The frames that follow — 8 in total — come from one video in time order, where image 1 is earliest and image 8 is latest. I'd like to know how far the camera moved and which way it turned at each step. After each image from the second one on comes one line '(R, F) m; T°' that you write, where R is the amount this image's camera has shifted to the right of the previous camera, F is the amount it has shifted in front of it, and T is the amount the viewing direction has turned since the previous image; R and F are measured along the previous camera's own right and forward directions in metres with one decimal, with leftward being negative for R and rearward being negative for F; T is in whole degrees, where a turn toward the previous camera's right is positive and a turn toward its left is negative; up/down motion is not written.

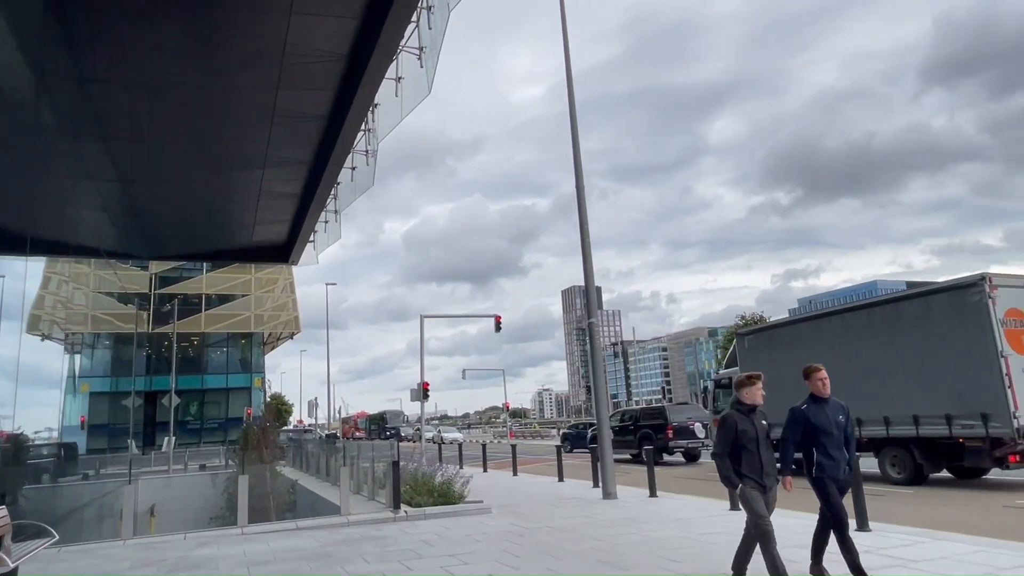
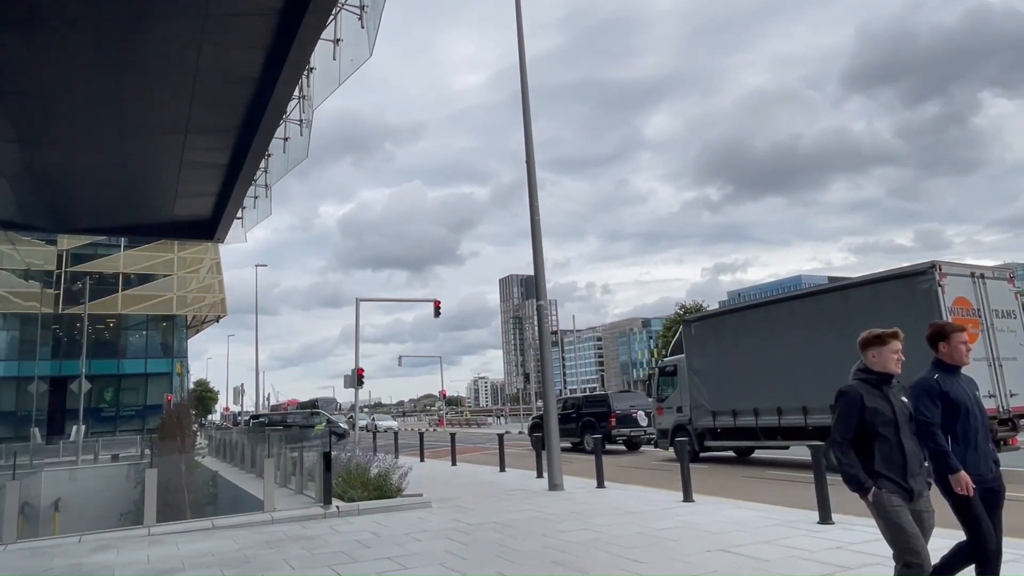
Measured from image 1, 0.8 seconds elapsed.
(-0.1, +0.8) m; +5°
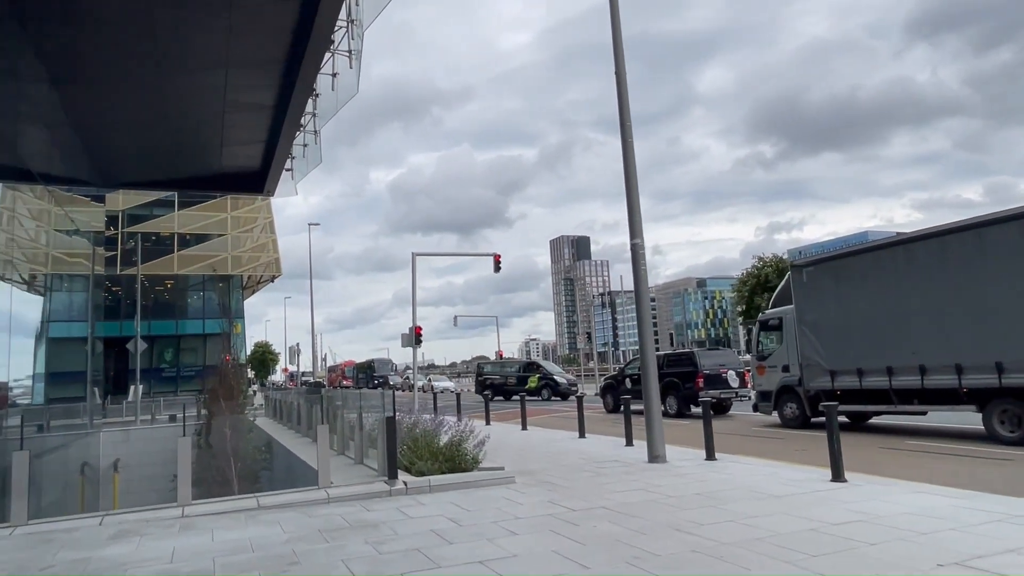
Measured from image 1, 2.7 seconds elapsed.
(-0.6, +1.9) m; -4°
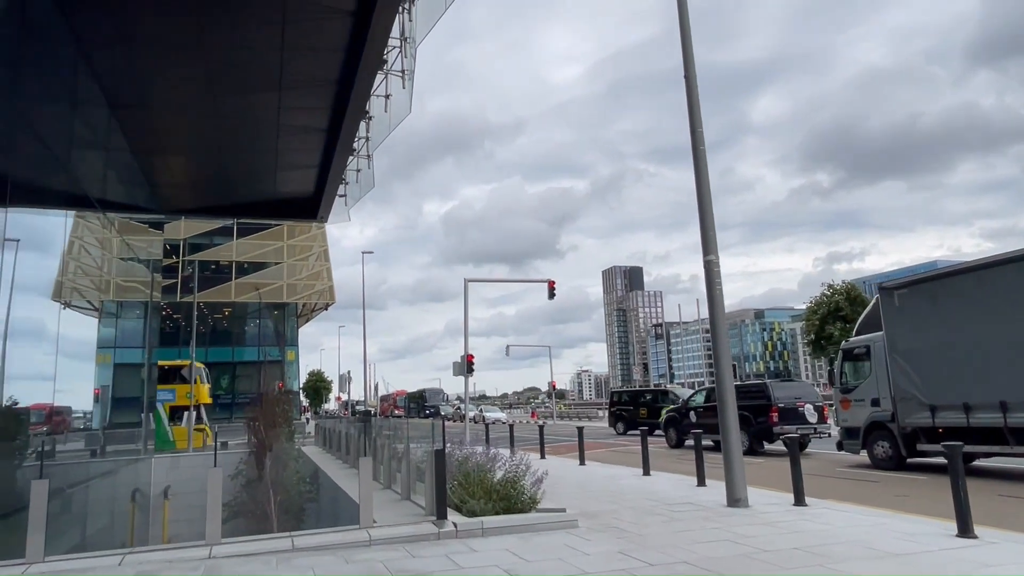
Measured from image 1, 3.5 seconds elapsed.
(-0.1, +0.8) m; -4°
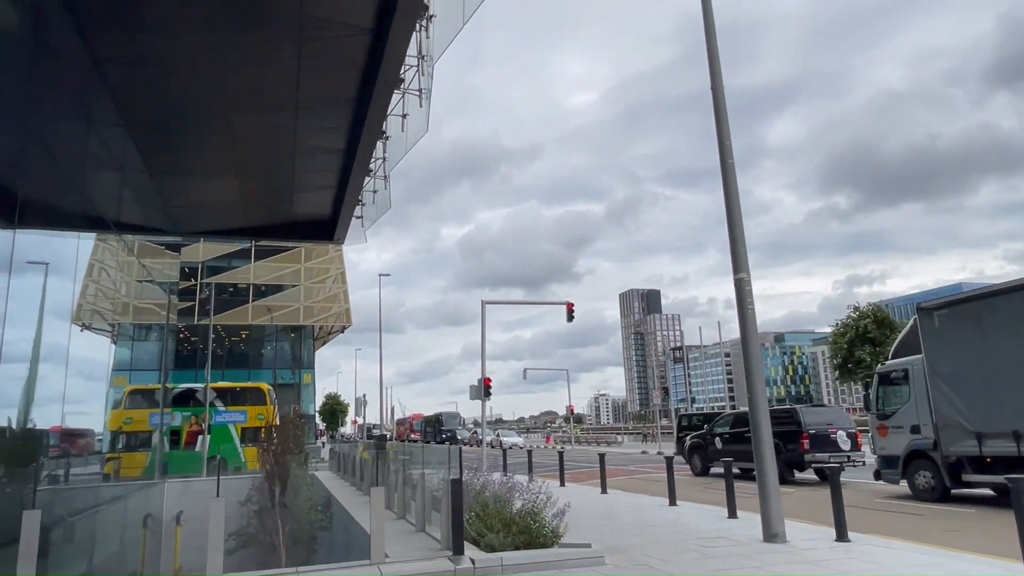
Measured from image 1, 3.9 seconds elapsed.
(0.0, +0.4) m; -1°
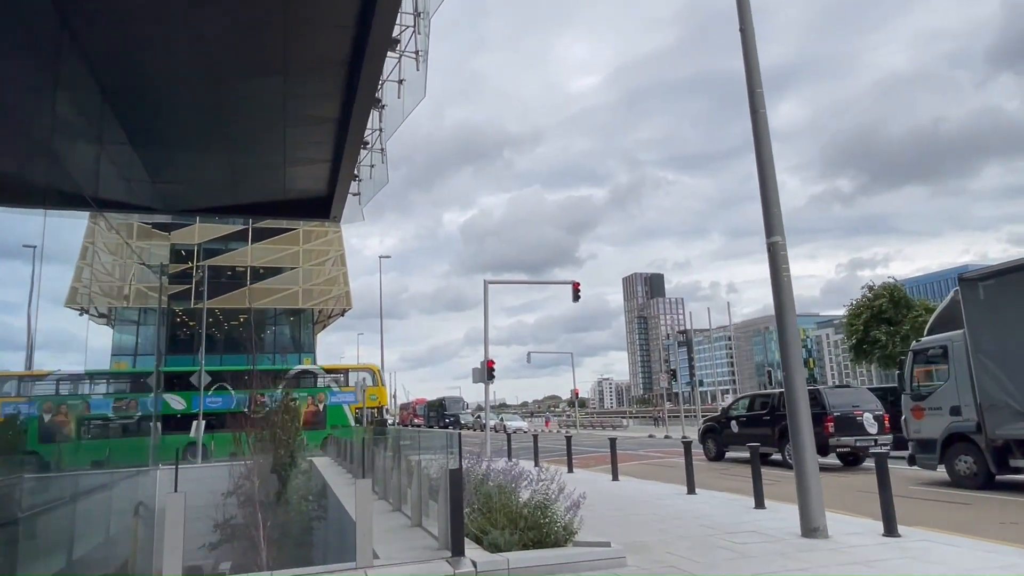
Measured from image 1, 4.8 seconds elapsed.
(0.0, +1.0) m; 0°
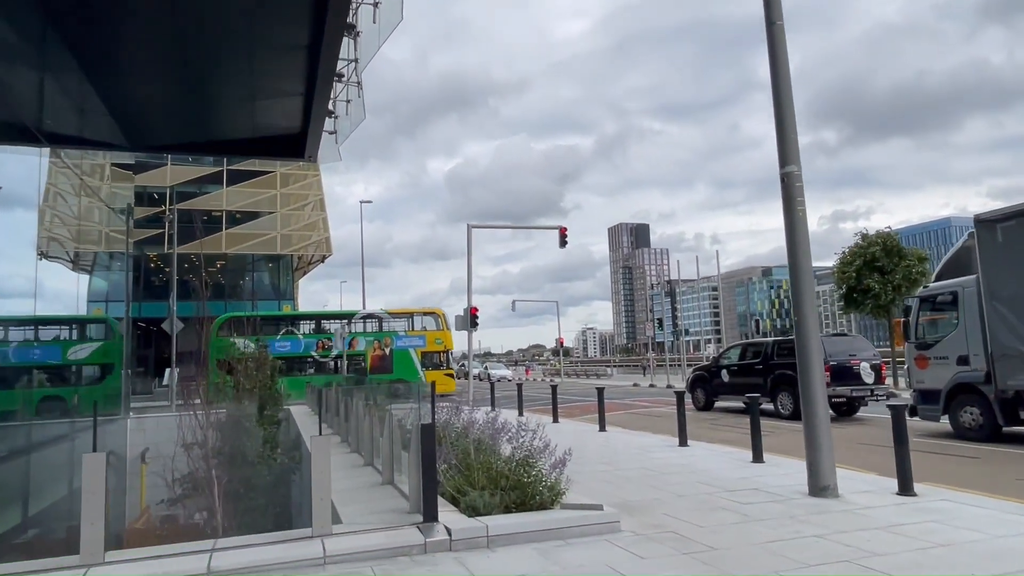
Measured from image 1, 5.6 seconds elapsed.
(0.0, +0.9) m; +1°
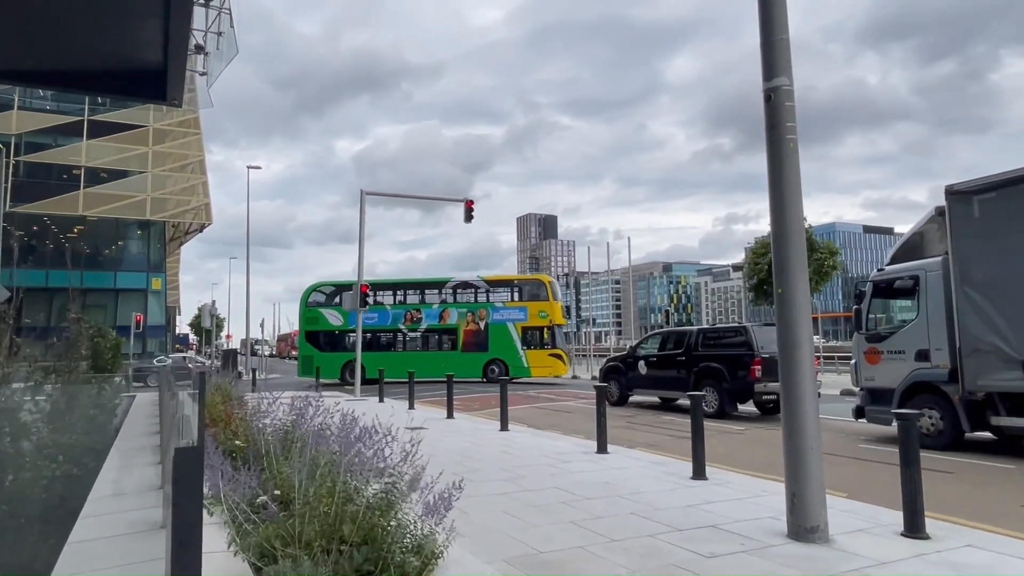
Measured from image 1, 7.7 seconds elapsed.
(+0.3, +2.3) m; +8°
